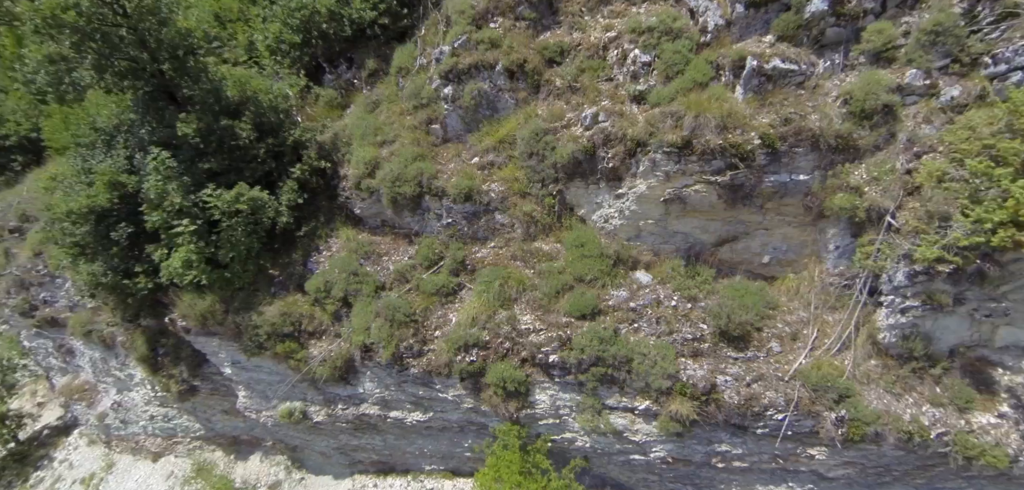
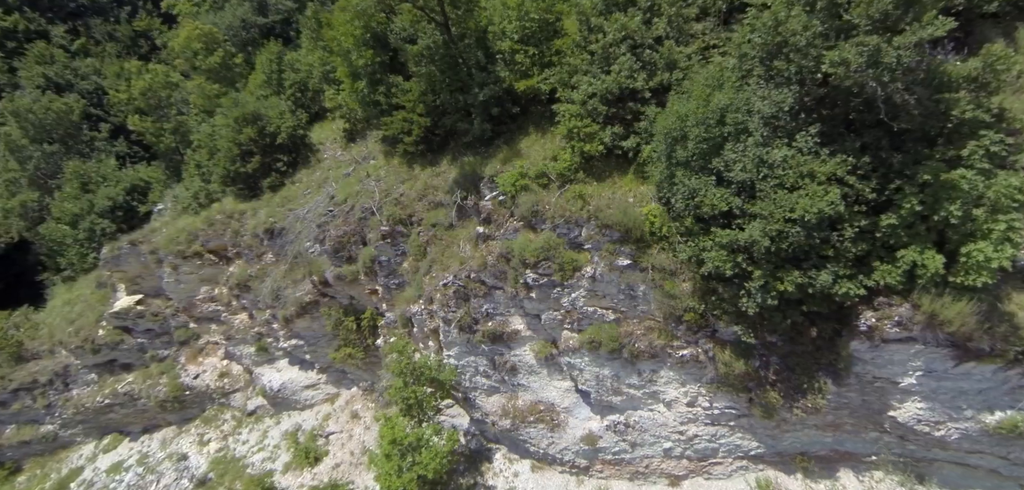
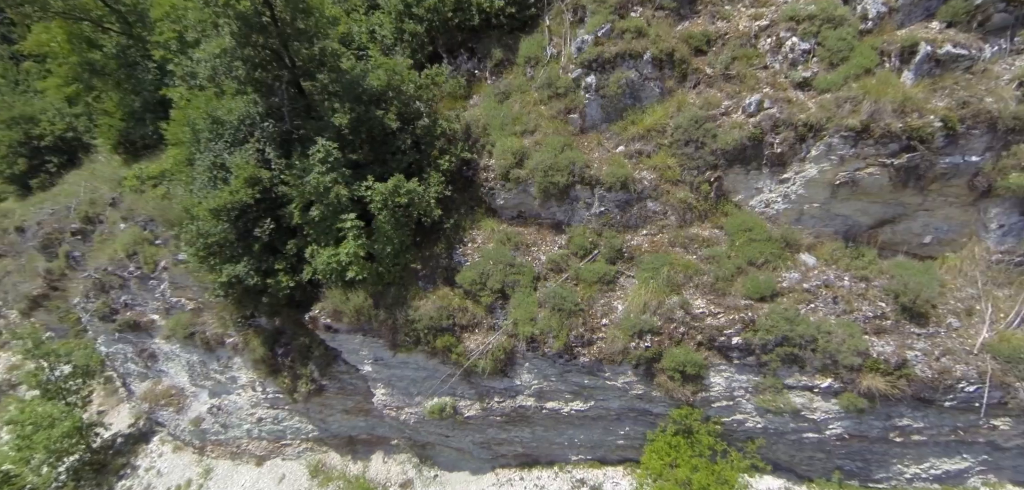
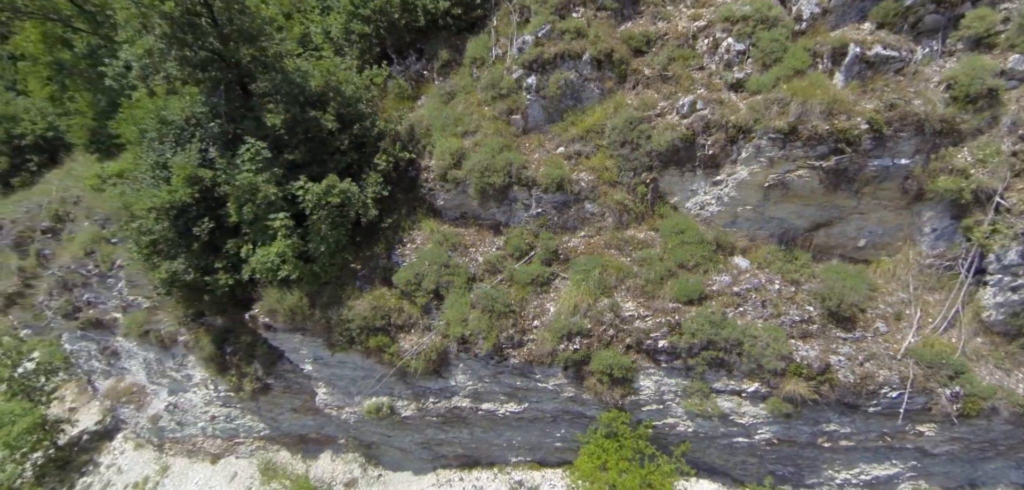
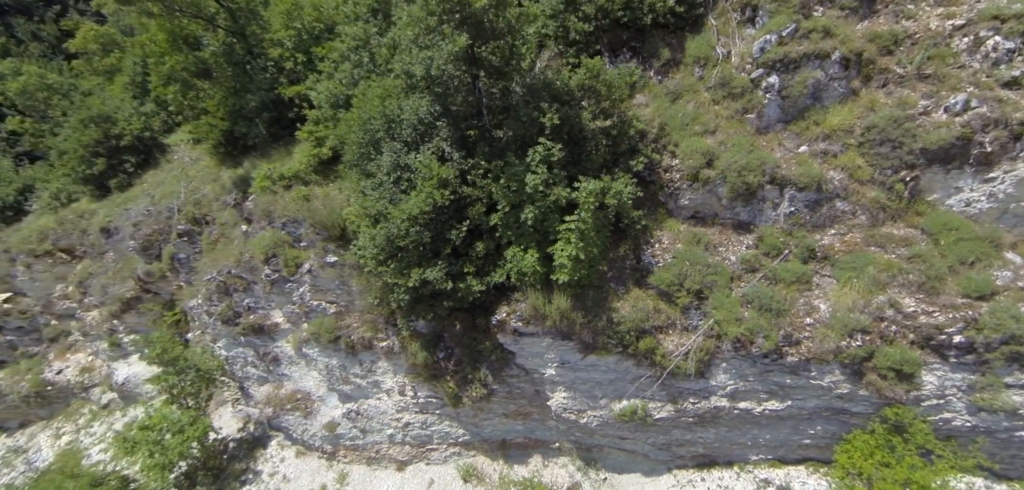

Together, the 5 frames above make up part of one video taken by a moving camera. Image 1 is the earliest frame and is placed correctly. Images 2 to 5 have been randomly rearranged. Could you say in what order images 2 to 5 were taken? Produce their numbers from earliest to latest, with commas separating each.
4, 3, 5, 2
